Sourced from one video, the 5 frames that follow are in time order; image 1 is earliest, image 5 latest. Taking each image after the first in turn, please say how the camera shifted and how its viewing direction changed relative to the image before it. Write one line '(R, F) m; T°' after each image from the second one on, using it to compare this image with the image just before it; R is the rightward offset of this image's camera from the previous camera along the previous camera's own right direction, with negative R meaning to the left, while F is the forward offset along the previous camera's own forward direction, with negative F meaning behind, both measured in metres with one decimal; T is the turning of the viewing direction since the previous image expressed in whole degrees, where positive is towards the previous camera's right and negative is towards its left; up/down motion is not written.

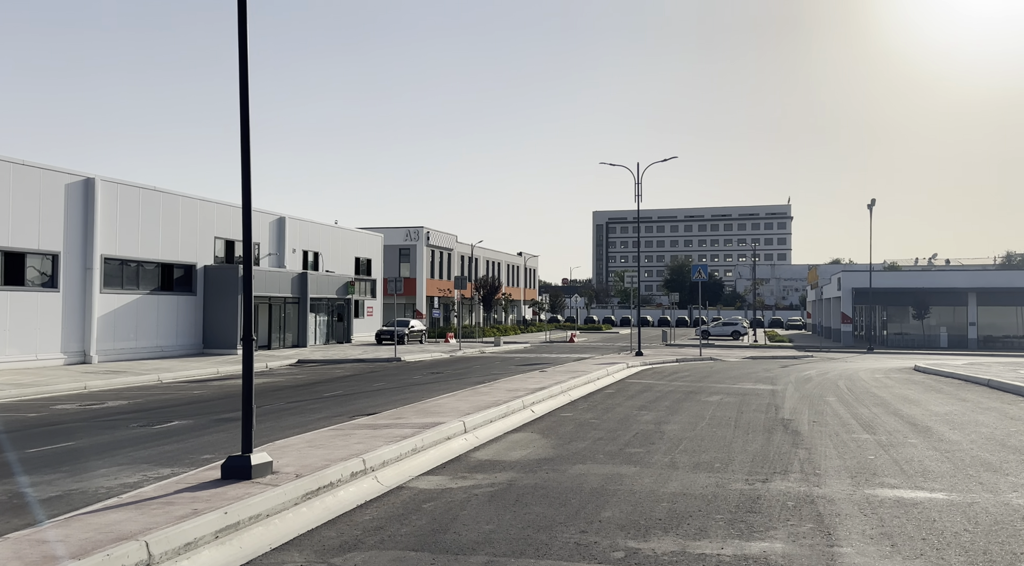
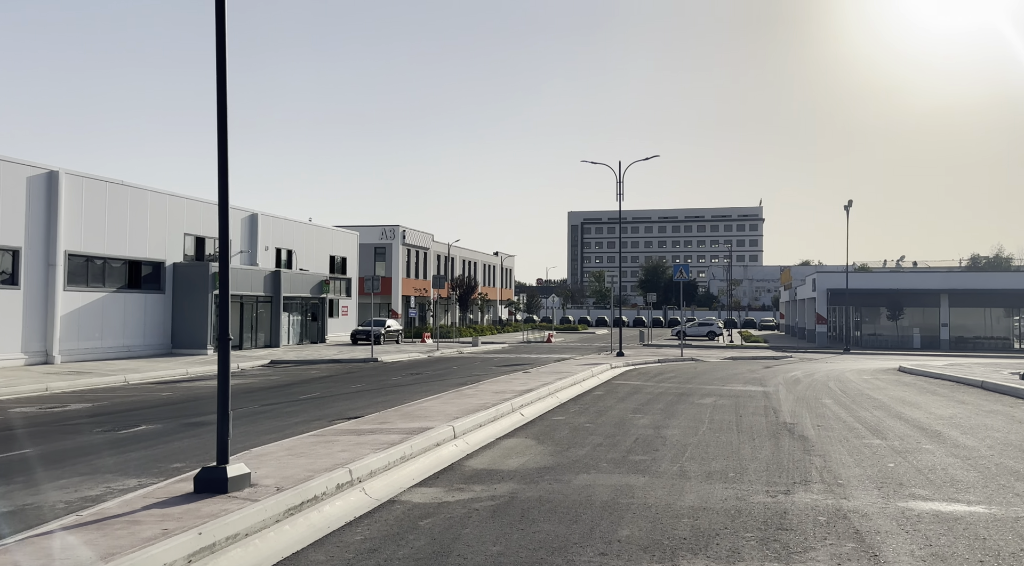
(-0.3, +0.8) m; +2°
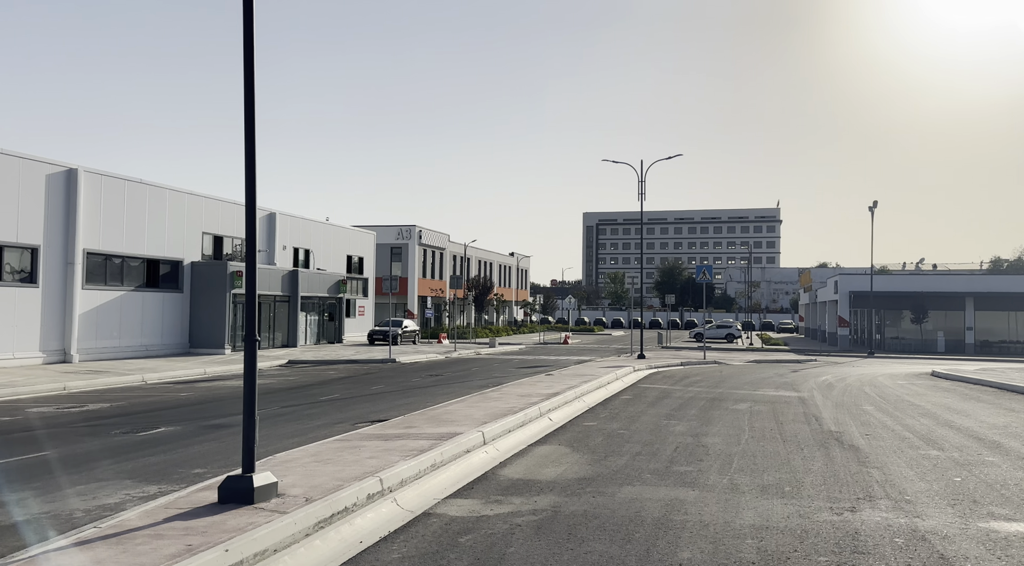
(-0.3, +0.6) m; -1°
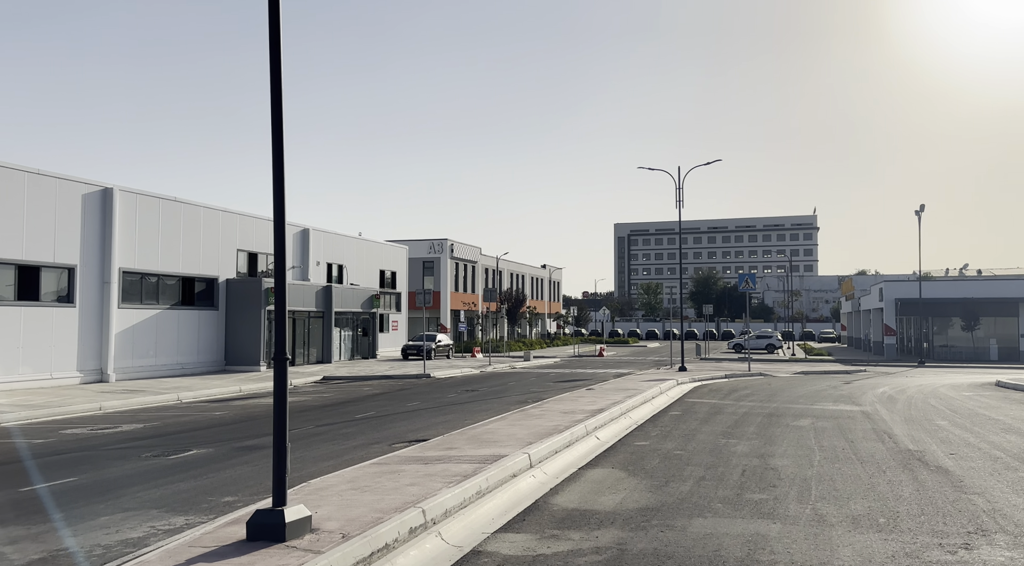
(-0.2, +1.0) m; -2°
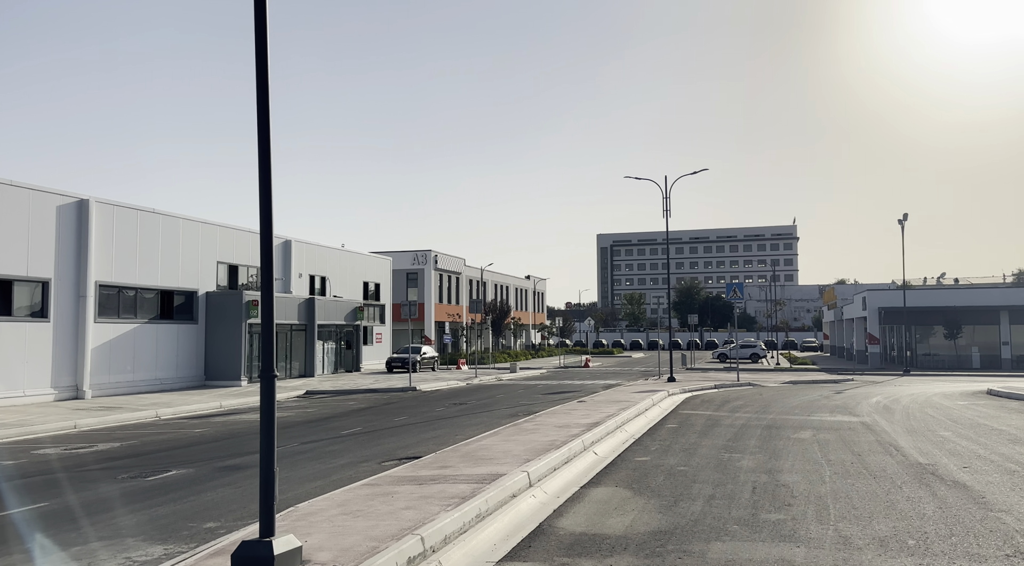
(-0.2, +0.6) m; +1°
